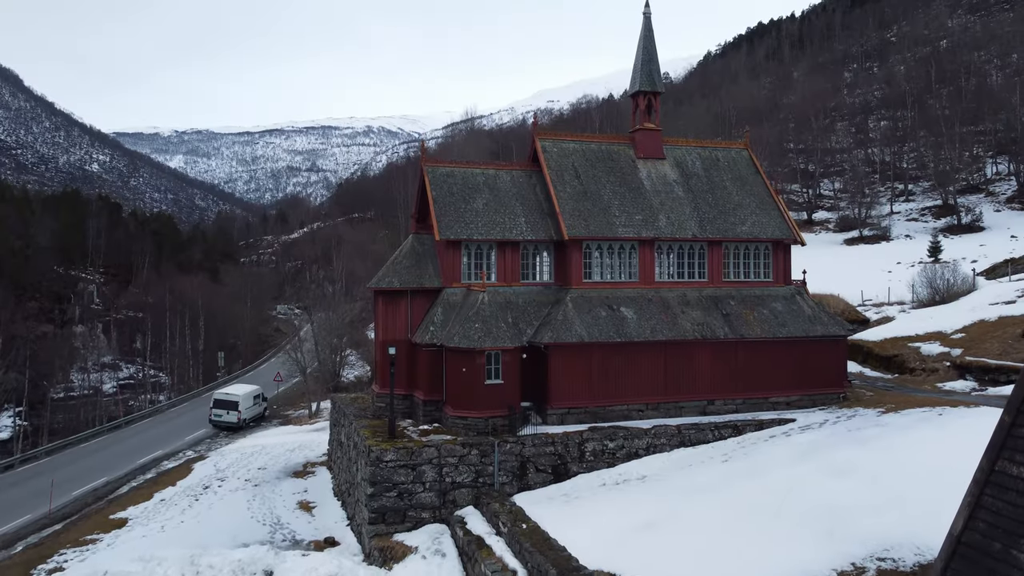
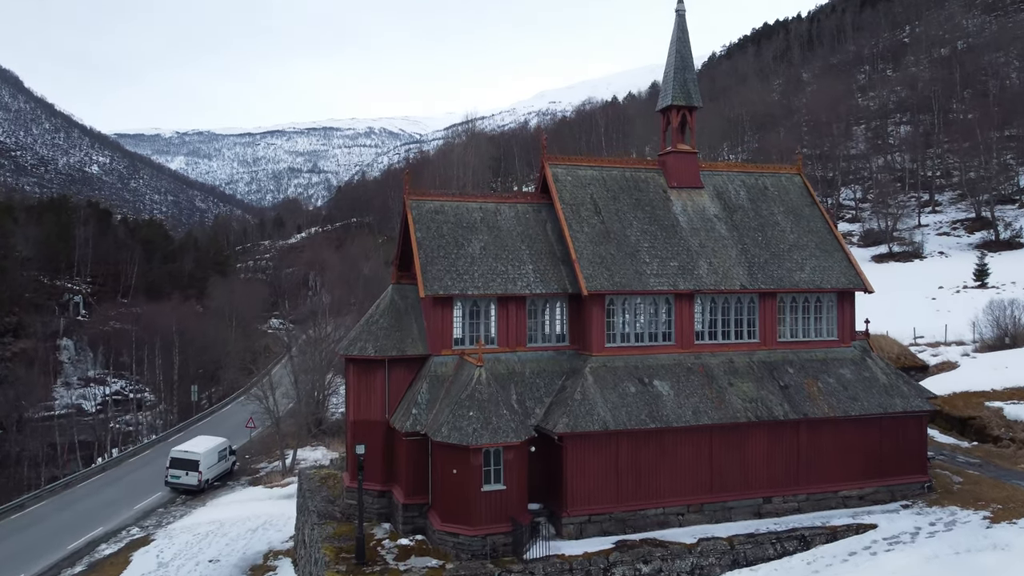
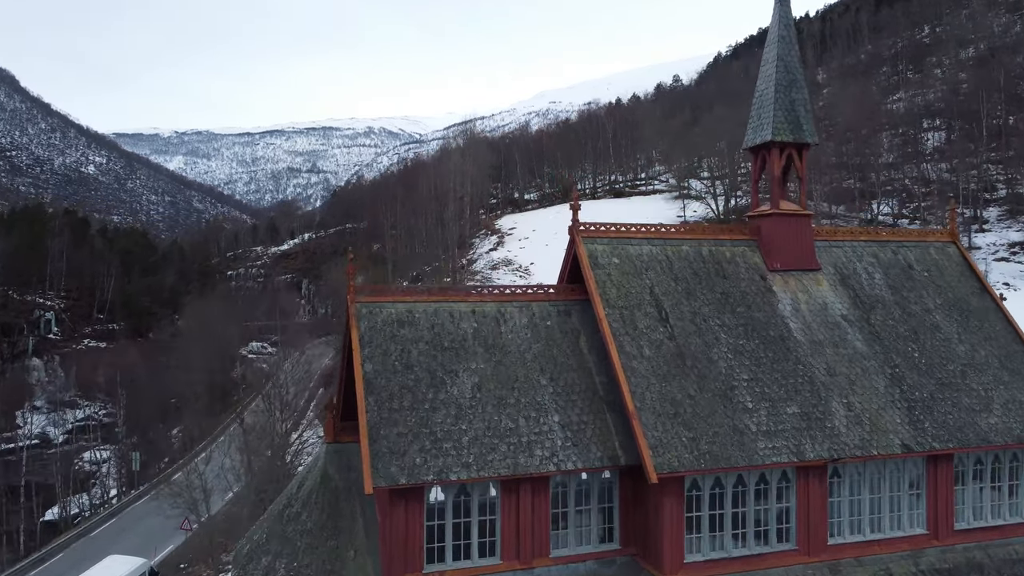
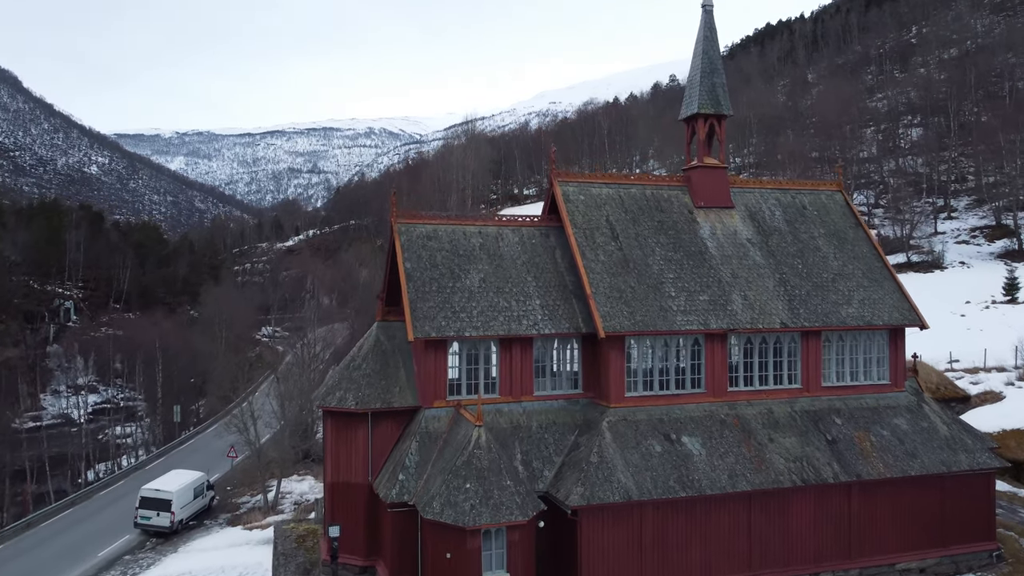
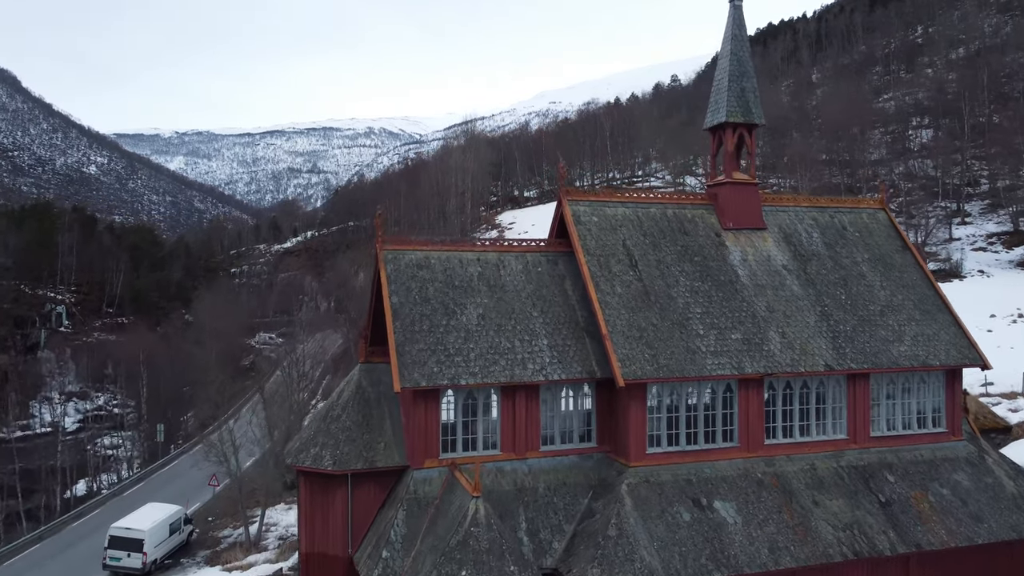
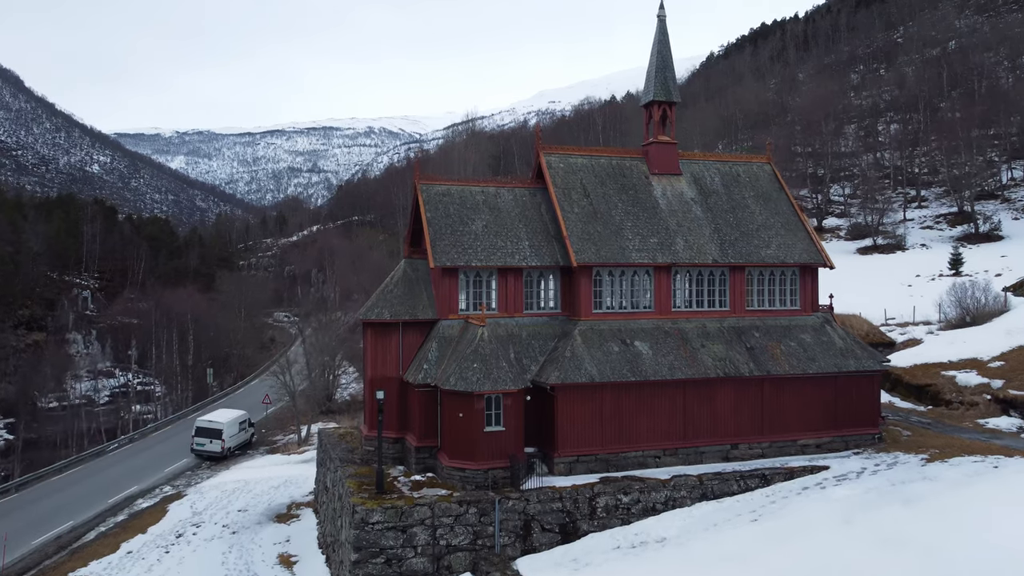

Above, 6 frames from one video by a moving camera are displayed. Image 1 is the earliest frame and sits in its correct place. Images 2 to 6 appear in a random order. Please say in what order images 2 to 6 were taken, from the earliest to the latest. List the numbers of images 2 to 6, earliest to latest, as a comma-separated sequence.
6, 2, 4, 5, 3
